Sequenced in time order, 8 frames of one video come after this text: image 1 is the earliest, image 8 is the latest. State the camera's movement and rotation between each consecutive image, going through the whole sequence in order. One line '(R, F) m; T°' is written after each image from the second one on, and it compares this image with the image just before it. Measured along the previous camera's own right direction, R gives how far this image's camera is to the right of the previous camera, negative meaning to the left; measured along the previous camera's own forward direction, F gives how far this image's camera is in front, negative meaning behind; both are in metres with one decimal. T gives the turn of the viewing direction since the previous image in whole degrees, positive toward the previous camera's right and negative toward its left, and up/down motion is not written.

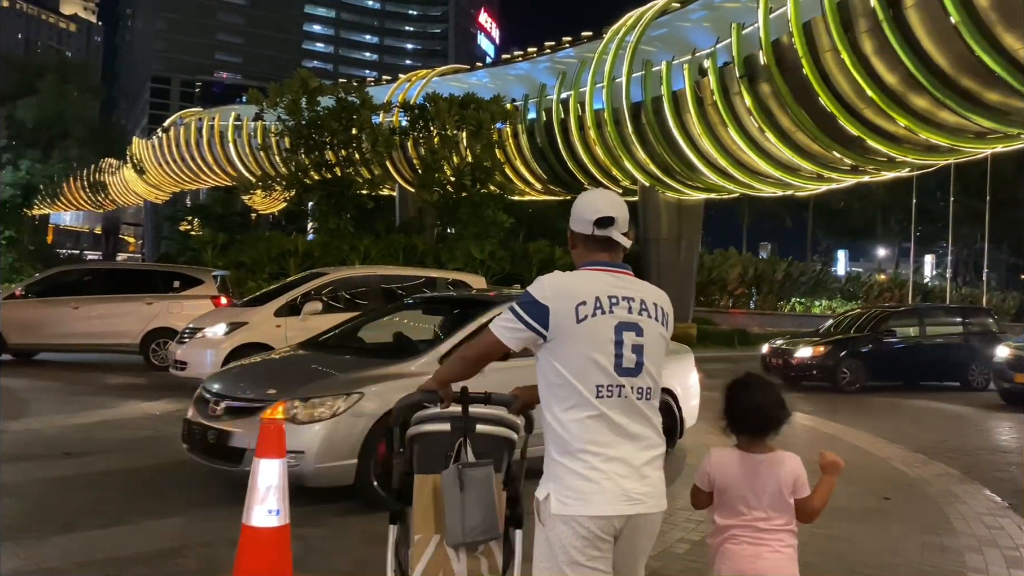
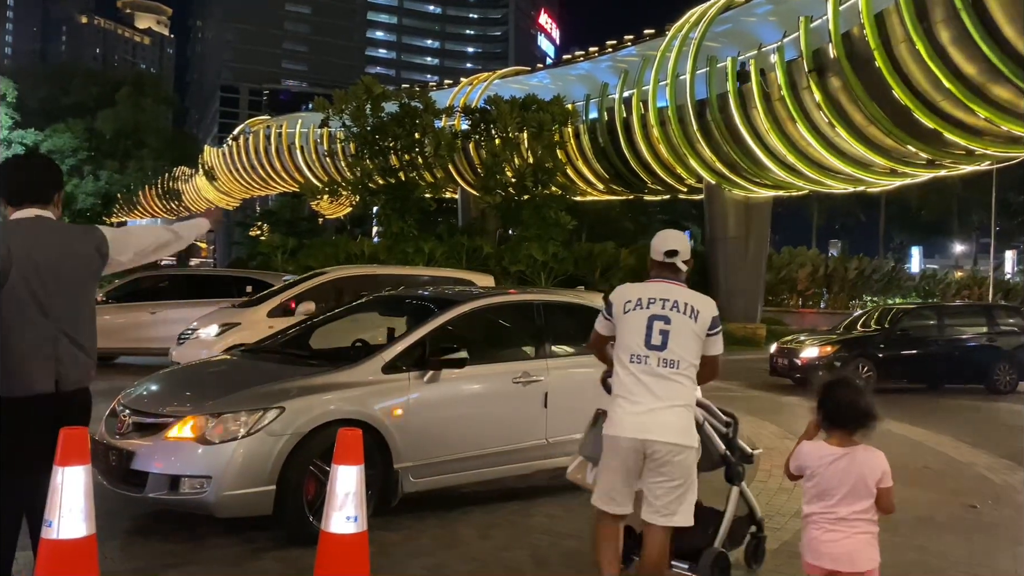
(0.0, 0.0) m; -4°
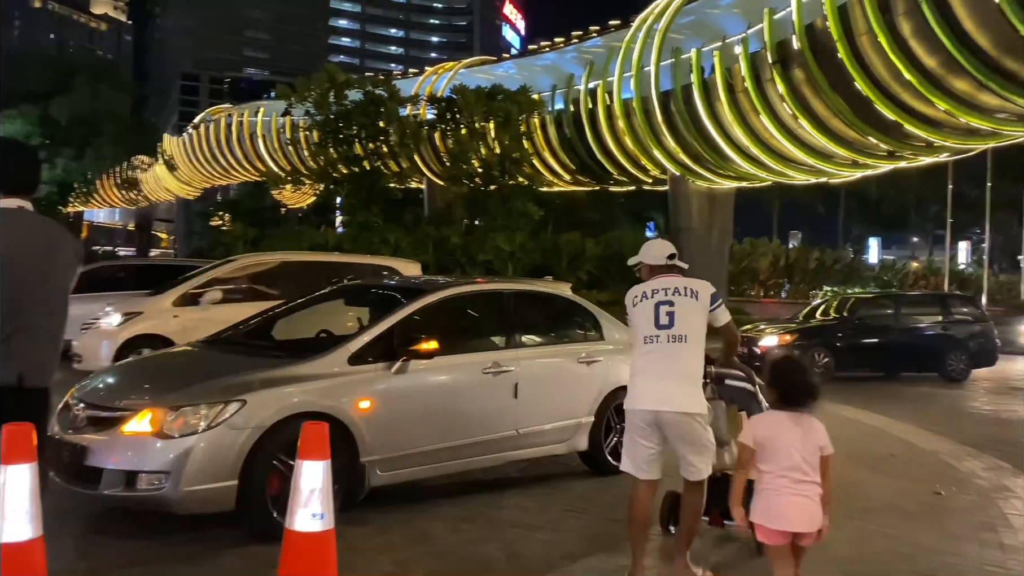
(0.0, +0.1) m; +2°
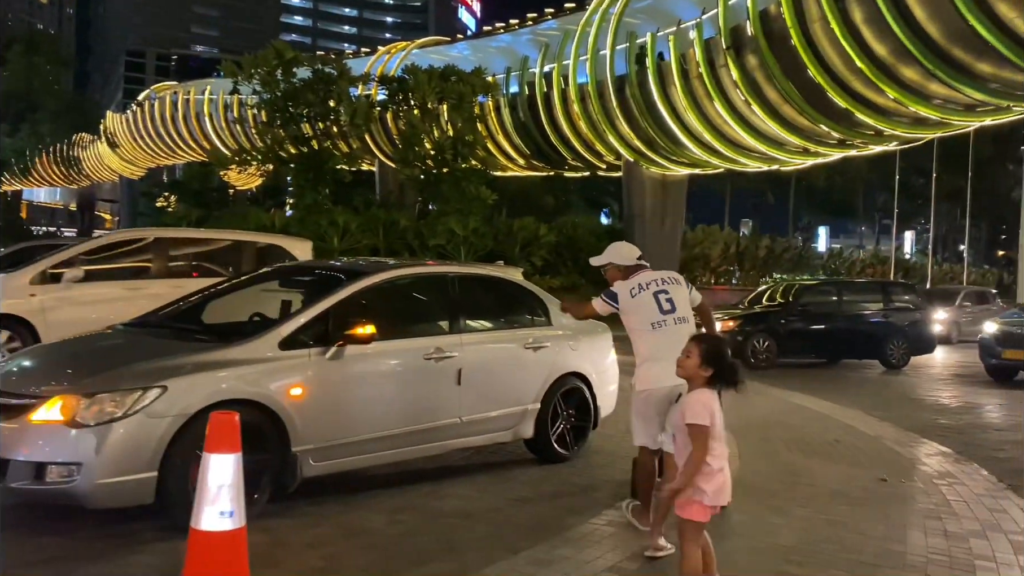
(+0.1, +0.2) m; +3°
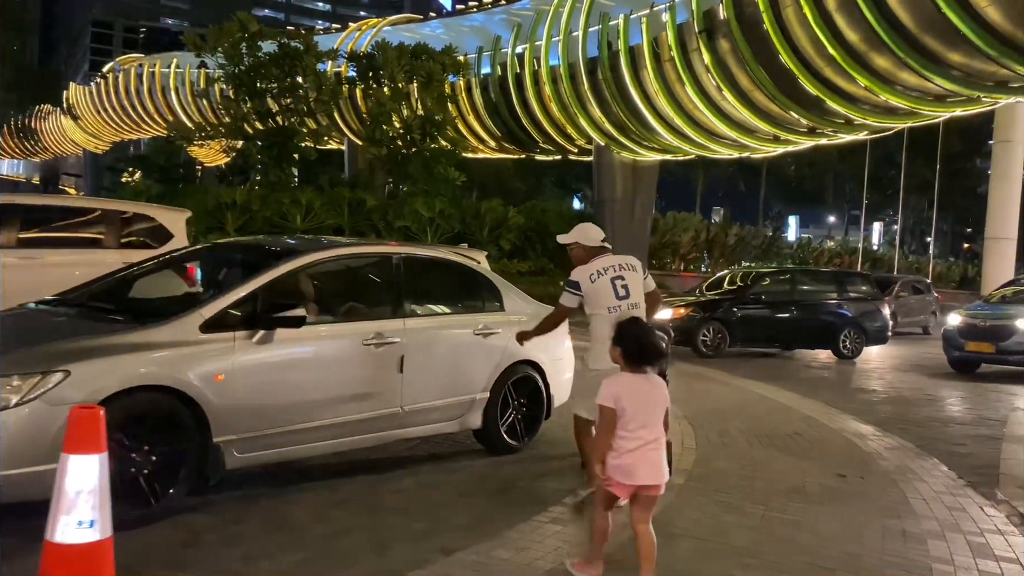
(+0.2, +0.3) m; +2°
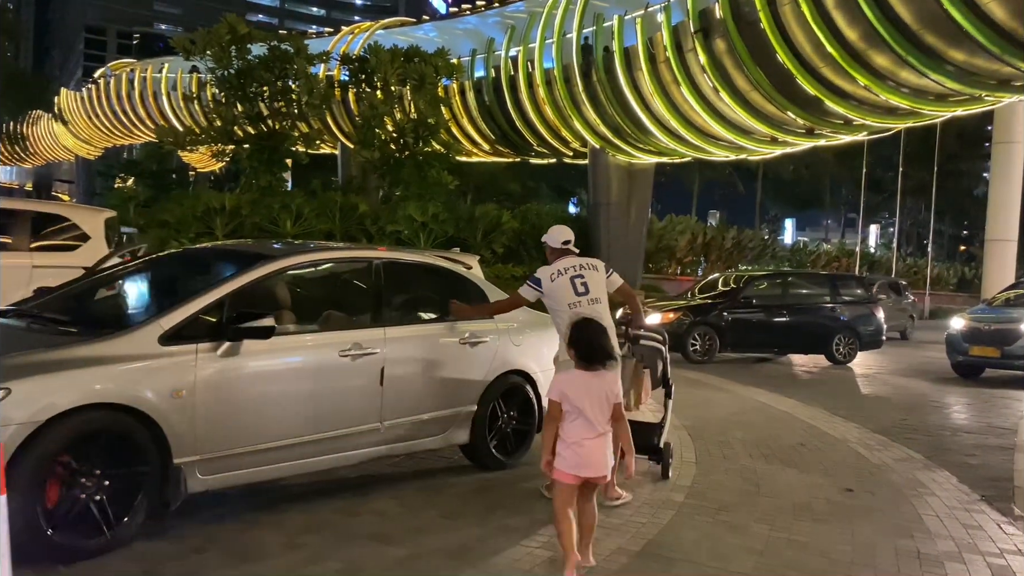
(+0.1, +0.3) m; 0°
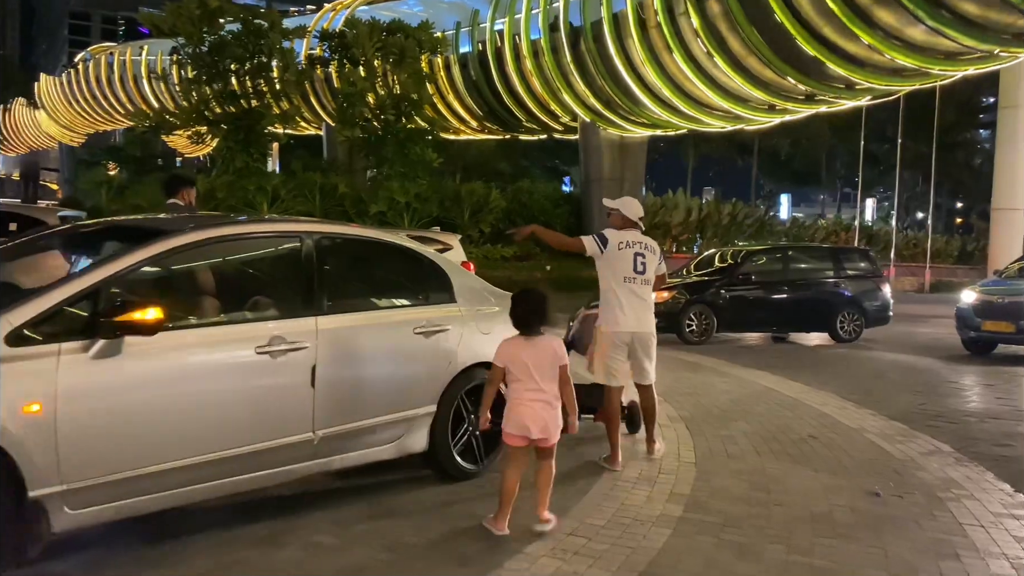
(+0.2, +0.9) m; 0°
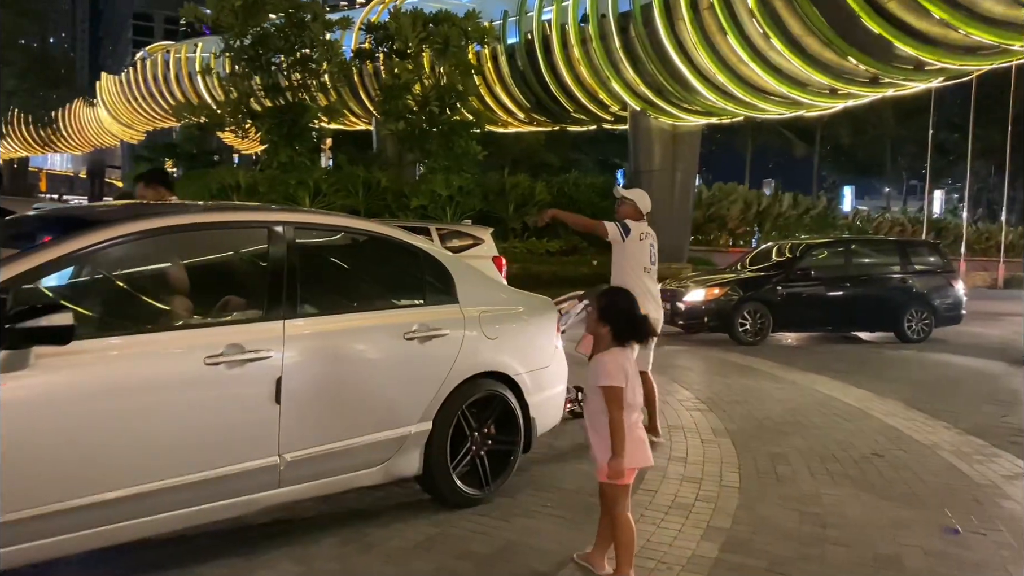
(+0.2, +0.7) m; -4°
